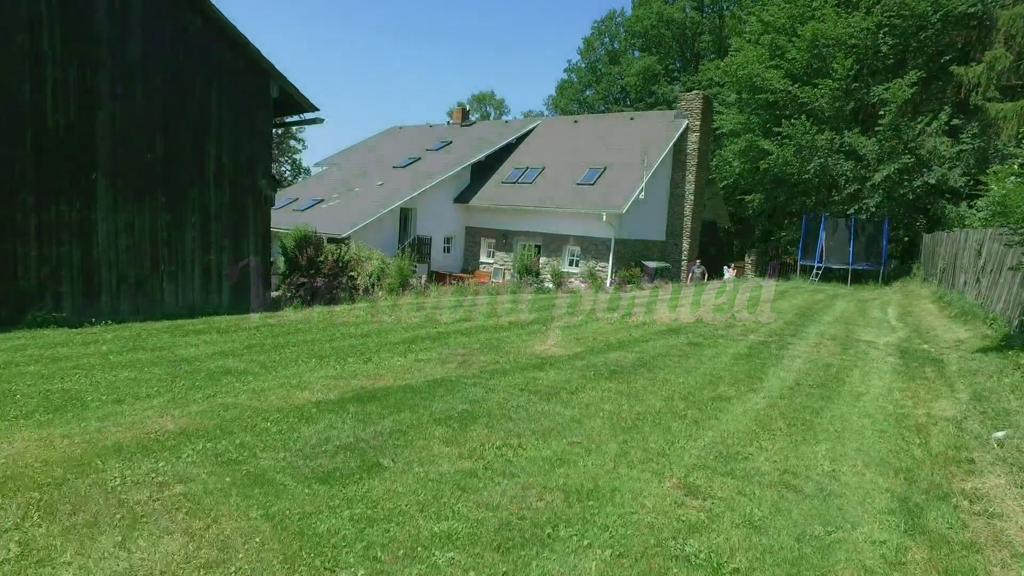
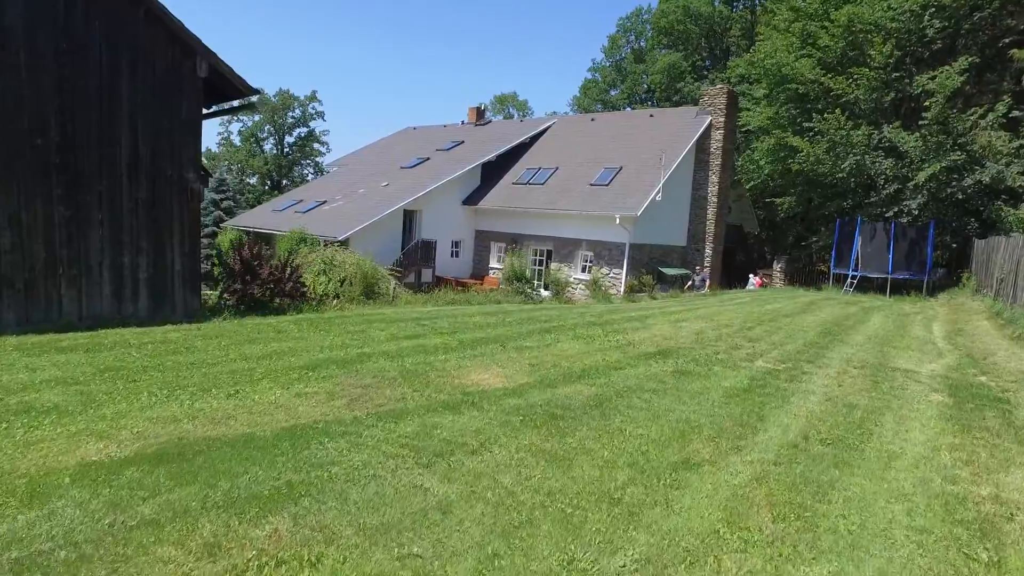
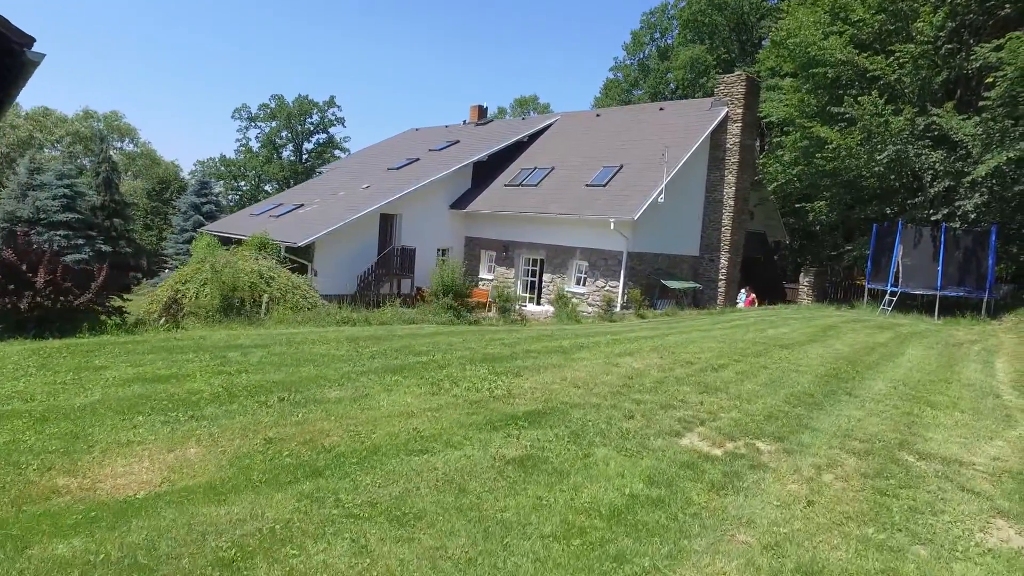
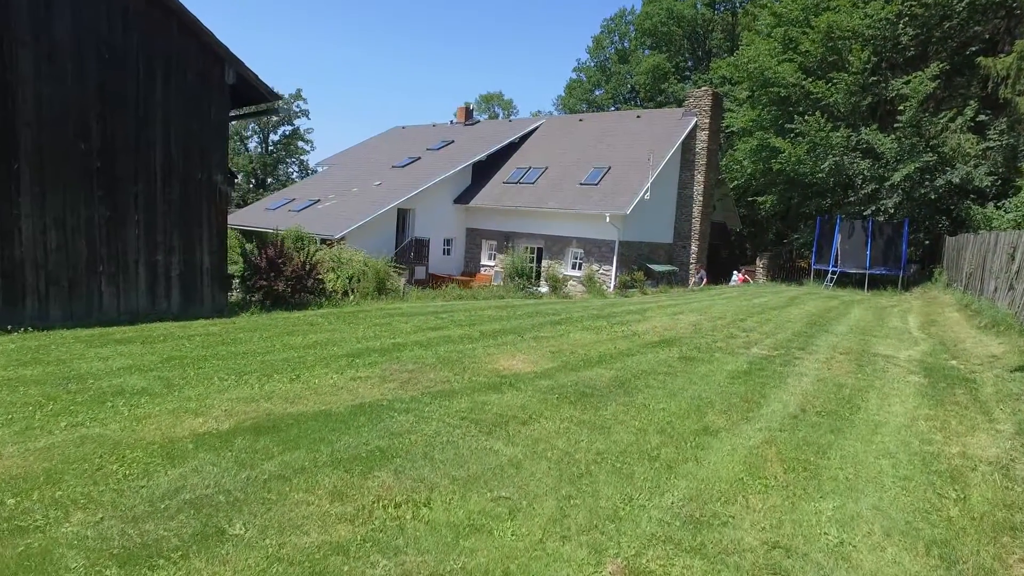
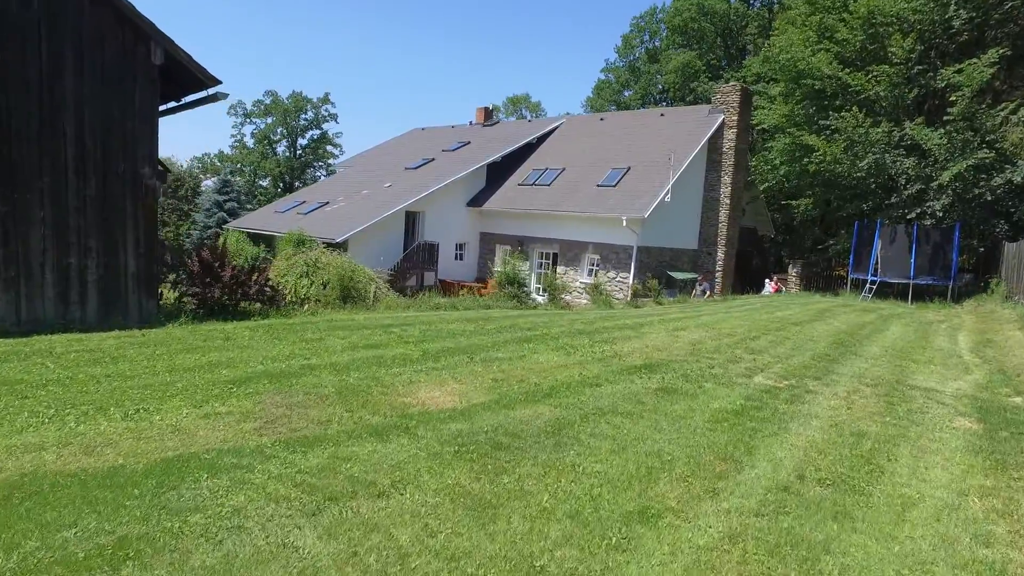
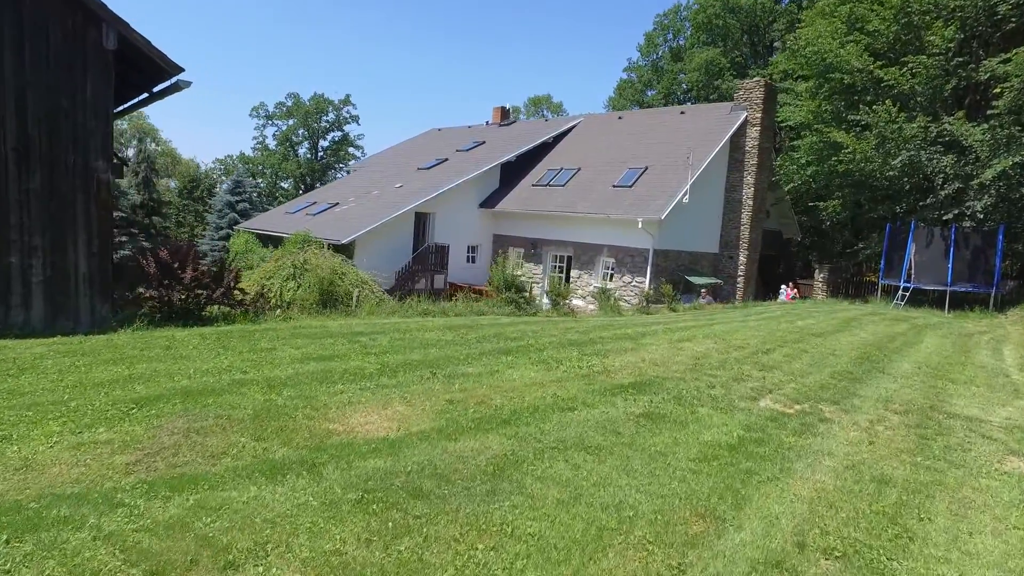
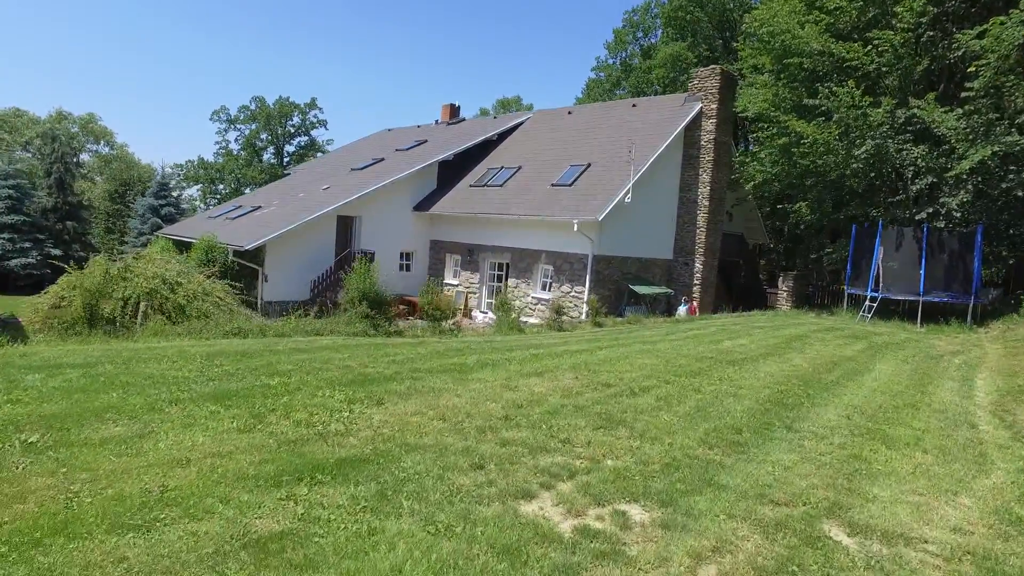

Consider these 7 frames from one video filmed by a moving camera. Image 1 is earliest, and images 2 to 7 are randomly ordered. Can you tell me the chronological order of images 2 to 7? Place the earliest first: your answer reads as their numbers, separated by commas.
4, 2, 5, 6, 3, 7
